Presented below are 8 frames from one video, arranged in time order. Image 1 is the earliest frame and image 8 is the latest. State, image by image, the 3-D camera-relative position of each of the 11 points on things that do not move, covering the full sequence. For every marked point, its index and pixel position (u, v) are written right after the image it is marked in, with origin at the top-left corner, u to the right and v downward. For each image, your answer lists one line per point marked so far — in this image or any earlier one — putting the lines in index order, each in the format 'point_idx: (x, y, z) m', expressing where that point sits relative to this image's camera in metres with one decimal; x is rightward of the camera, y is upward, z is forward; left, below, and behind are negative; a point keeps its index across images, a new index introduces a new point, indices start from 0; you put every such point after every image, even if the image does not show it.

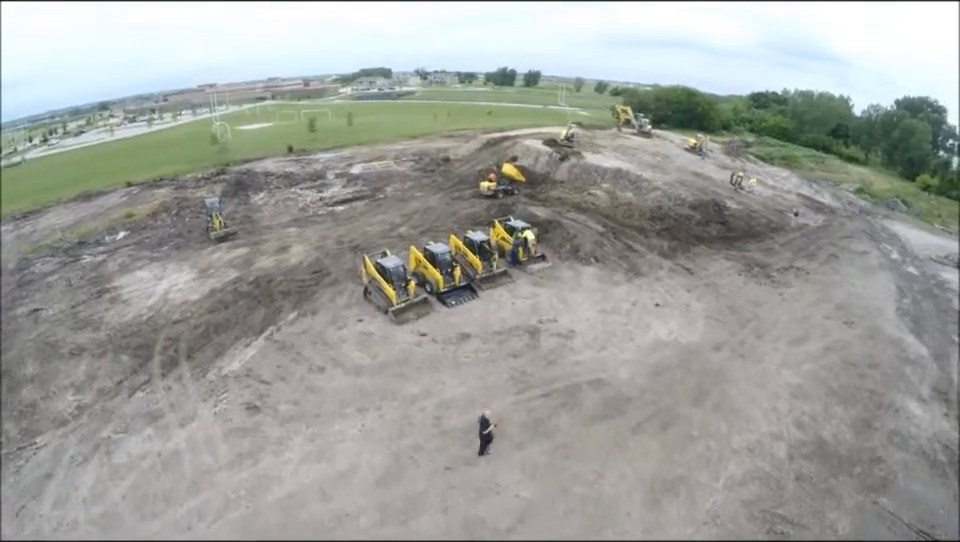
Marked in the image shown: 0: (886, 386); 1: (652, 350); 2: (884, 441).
0: (+14.1, -4.2, +19.0) m
1: (+5.9, -2.9, +19.0) m
2: (+12.6, -5.3, +16.8) m
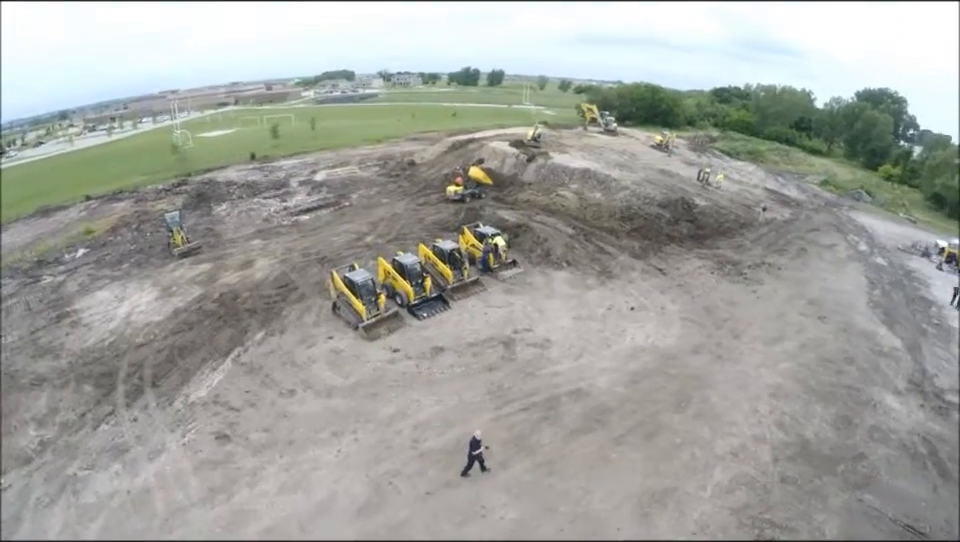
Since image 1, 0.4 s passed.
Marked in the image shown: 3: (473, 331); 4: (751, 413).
0: (+13.3, -3.9, +19.0) m
1: (+5.0, -3.0, +18.5) m
2: (+11.9, -5.1, +16.7) m
3: (-0.2, -2.2, +19.5) m
4: (+8.4, -4.3, +16.7) m
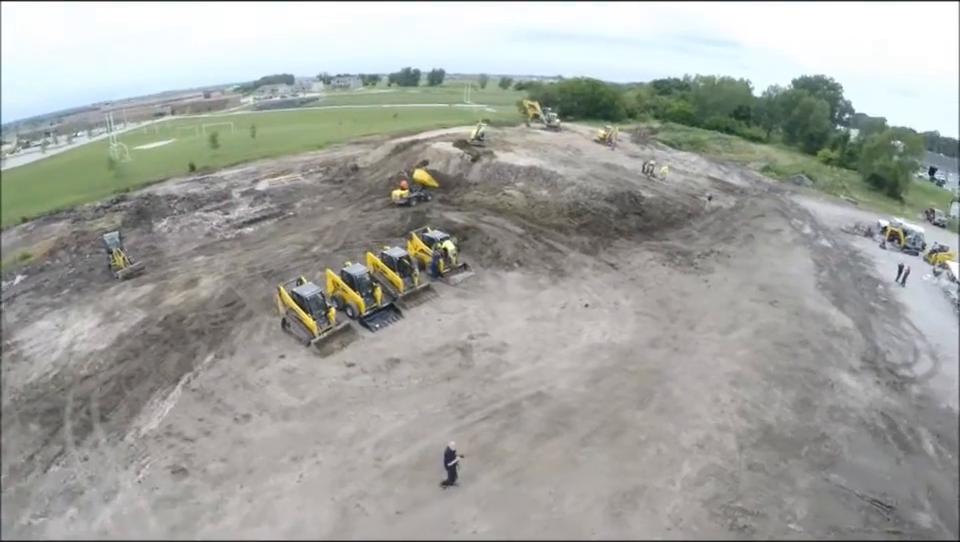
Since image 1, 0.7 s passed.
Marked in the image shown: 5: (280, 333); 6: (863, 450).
0: (+11.9, -3.3, +19.3) m
1: (+3.6, -2.9, +18.2) m
2: (+10.7, -4.6, +16.9) m
3: (-1.8, -2.4, +18.8) m
4: (+7.1, -4.0, +16.7) m
5: (-7.0, -2.3, +19.4) m
6: (+11.2, -5.2, +15.9) m
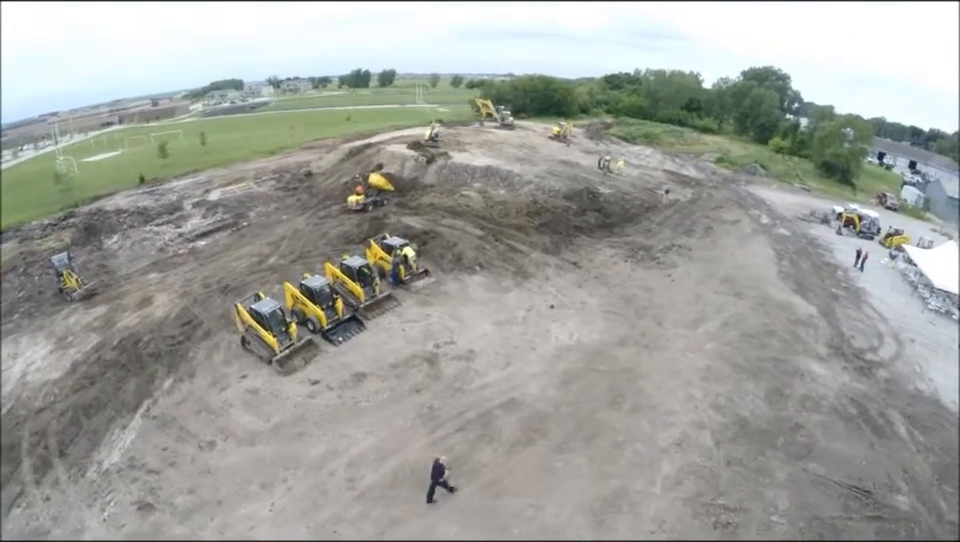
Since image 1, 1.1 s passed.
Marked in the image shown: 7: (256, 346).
0: (+10.7, -2.9, +19.5) m
1: (+2.5, -2.9, +17.9) m
2: (+9.8, -4.2, +17.1) m
3: (-2.9, -2.7, +18.1) m
4: (+6.2, -3.8, +16.6) m
5: (-8.2, -2.8, +18.3) m
6: (+10.4, -4.8, +16.1) m
7: (-7.4, -2.6, +17.7) m
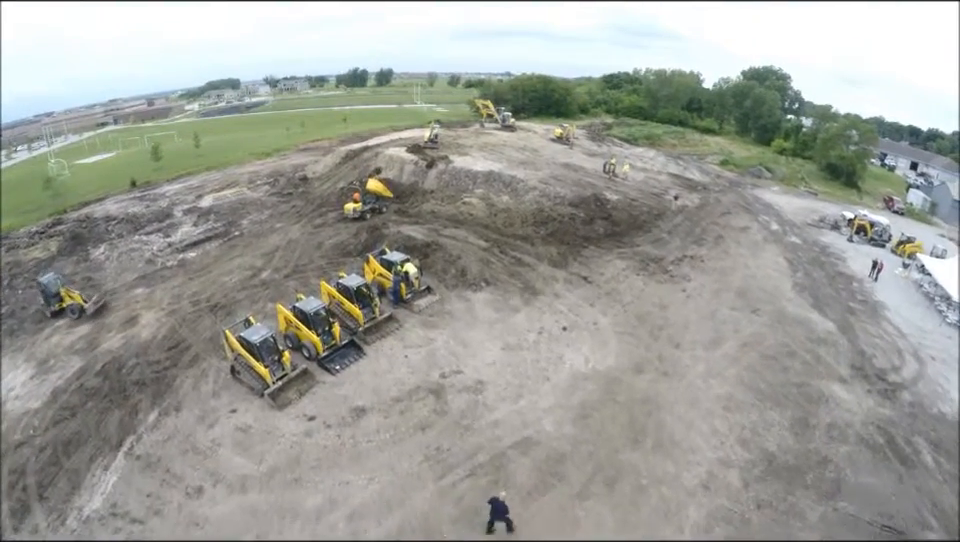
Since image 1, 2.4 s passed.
0: (+10.9, -3.5, +18.5) m
1: (+2.7, -3.5, +16.8) m
2: (+10.0, -4.8, +16.0) m
3: (-2.7, -3.3, +17.0) m
4: (+6.4, -4.4, +15.5) m
5: (-8.0, -3.5, +17.2) m
6: (+10.6, -5.4, +15.0) m
7: (-7.1, -3.2, +16.6) m
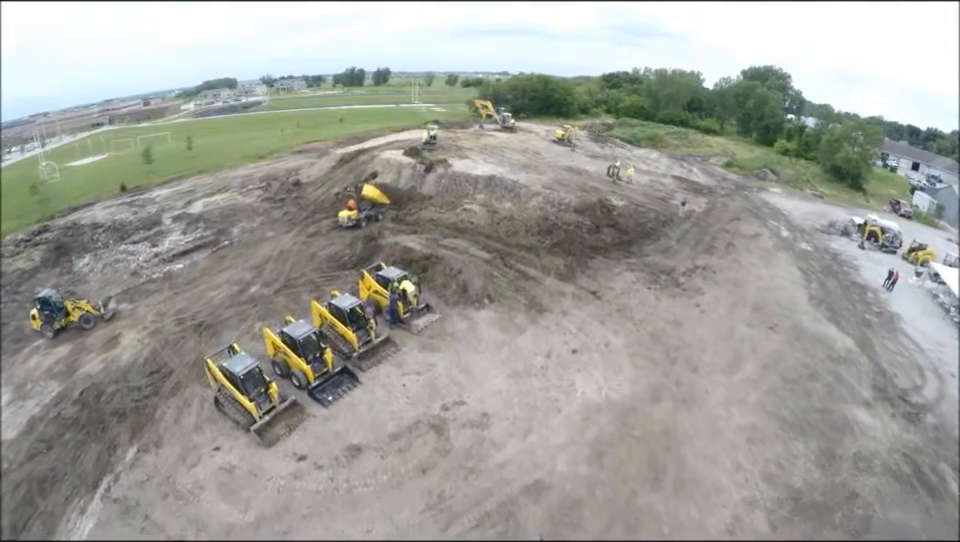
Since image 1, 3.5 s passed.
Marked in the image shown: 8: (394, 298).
0: (+11.1, -4.0, +17.4) m
1: (+2.9, -4.0, +15.7) m
2: (+10.2, -5.3, +14.9) m
3: (-2.5, -3.9, +15.9) m
4: (+6.6, -4.9, +14.4) m
5: (-7.8, -4.0, +16.1) m
6: (+10.7, -5.9, +14.0) m
7: (-7.0, -3.8, +15.5) m
8: (-3.0, -0.8, +19.4) m
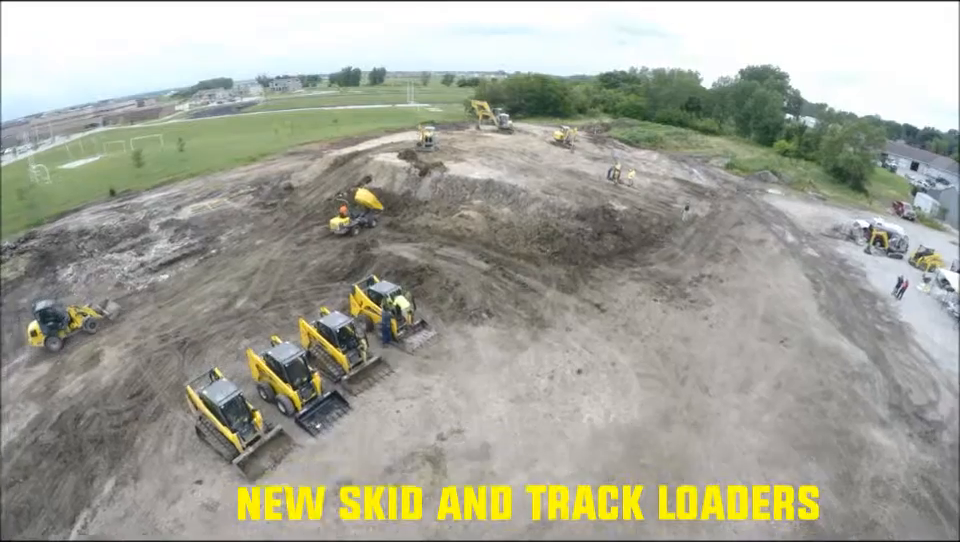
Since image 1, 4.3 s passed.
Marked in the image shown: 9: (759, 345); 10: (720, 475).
0: (+11.0, -4.4, +16.6) m
1: (+2.9, -4.5, +14.8) m
2: (+10.2, -5.7, +14.1) m
3: (-2.5, -4.3, +15.0) m
4: (+6.6, -5.4, +13.6) m
5: (-7.8, -4.5, +15.2) m
6: (+10.7, -6.3, +13.1) m
7: (-7.0, -4.3, +14.6) m
8: (-3.0, -1.2, +18.5) m
9: (+10.0, -2.5, +19.9) m
10: (+6.1, -5.0, +14.2) m
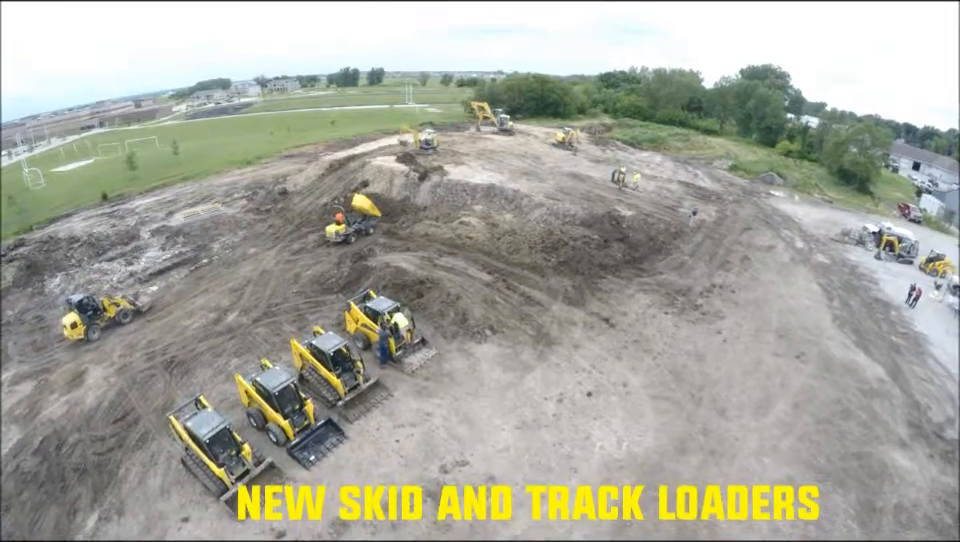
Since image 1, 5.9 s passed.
0: (+11.2, -4.8, +15.7) m
1: (+3.0, -4.9, +14.0) m
2: (+10.3, -6.1, +13.3) m
3: (-2.4, -4.8, +14.1) m
4: (+6.7, -5.8, +12.8) m
5: (-7.7, -5.0, +14.3) m
6: (+10.9, -6.7, +12.3) m
7: (-6.9, -4.7, +13.7) m
8: (-2.9, -1.7, +17.7) m
9: (+10.1, -2.9, +19.0) m
10: (+6.2, -5.4, +13.3) m
